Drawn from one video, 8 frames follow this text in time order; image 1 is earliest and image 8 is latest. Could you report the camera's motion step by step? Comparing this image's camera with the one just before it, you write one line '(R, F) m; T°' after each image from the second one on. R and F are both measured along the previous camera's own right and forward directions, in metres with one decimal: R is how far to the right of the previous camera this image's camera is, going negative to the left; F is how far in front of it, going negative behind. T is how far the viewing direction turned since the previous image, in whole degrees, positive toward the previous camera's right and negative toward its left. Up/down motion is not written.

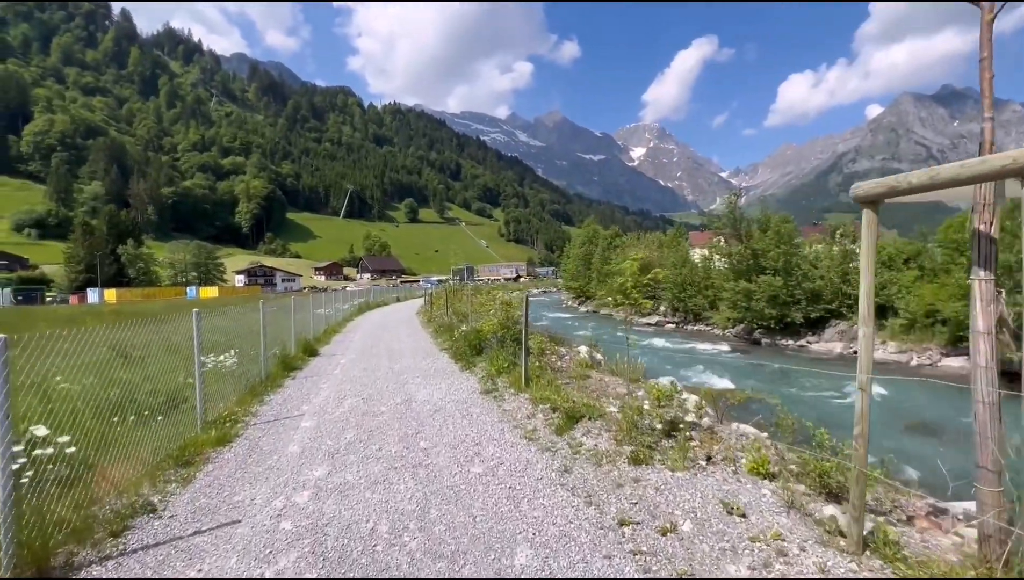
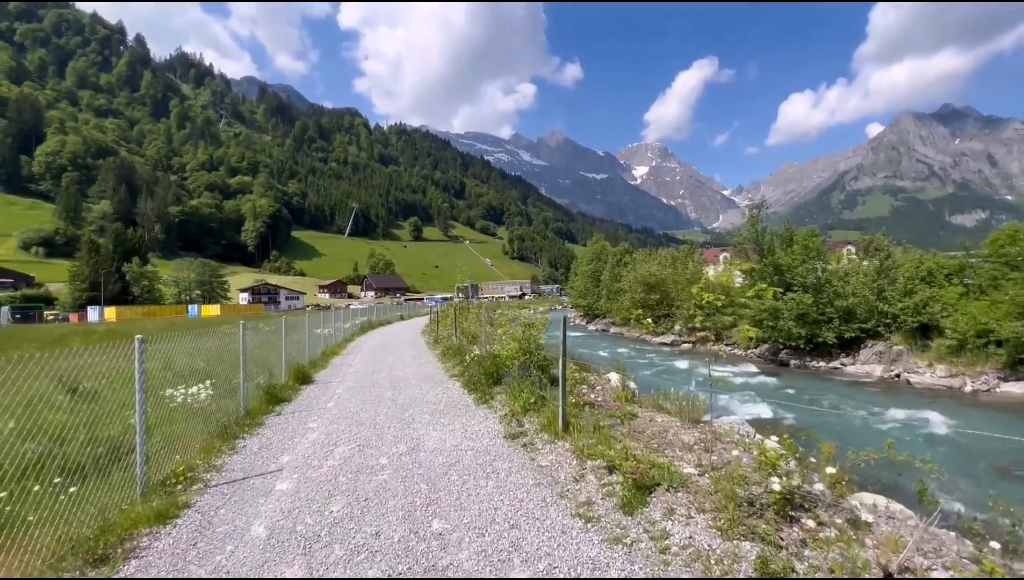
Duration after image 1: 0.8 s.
(-0.4, +1.7) m; 0°
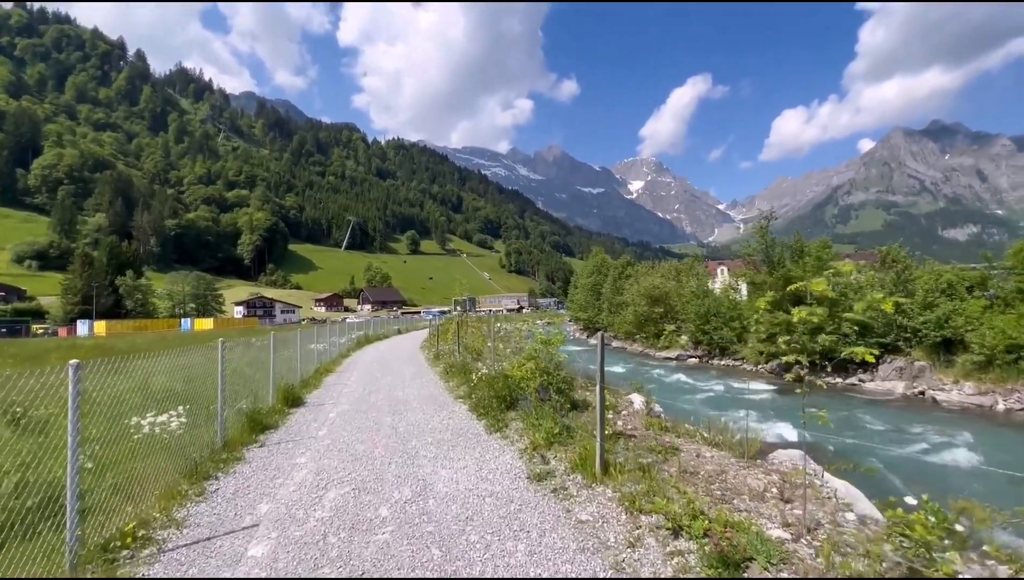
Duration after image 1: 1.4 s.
(-0.3, +1.1) m; 0°
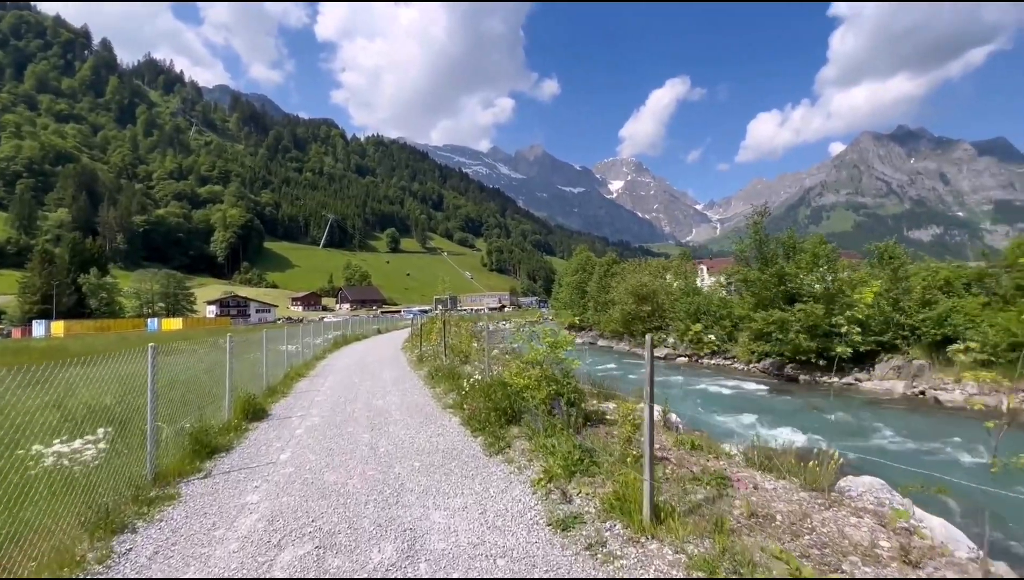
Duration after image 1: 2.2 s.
(-0.3, +1.5) m; +2°
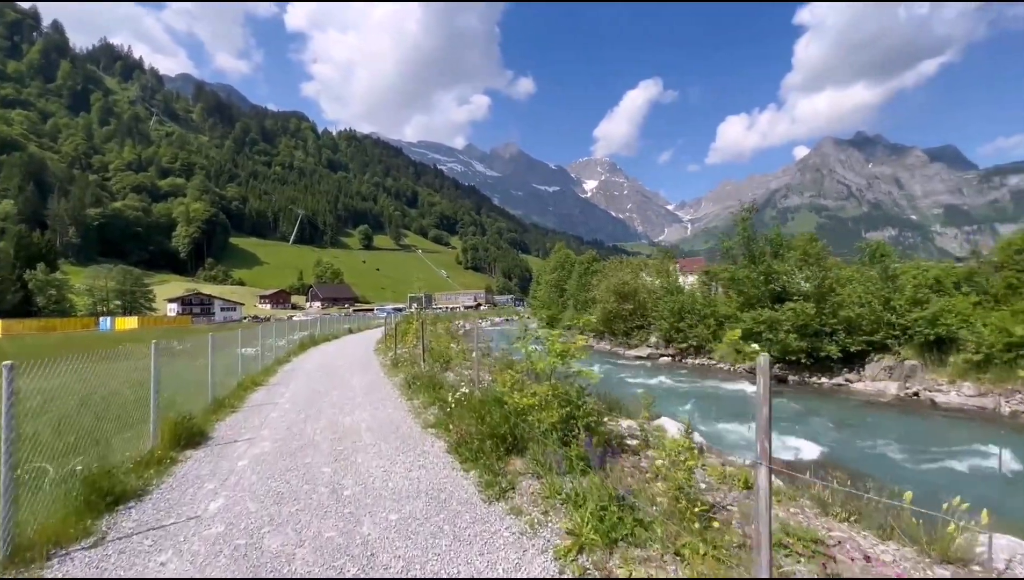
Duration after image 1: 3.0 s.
(-0.3, +1.7) m; +3°
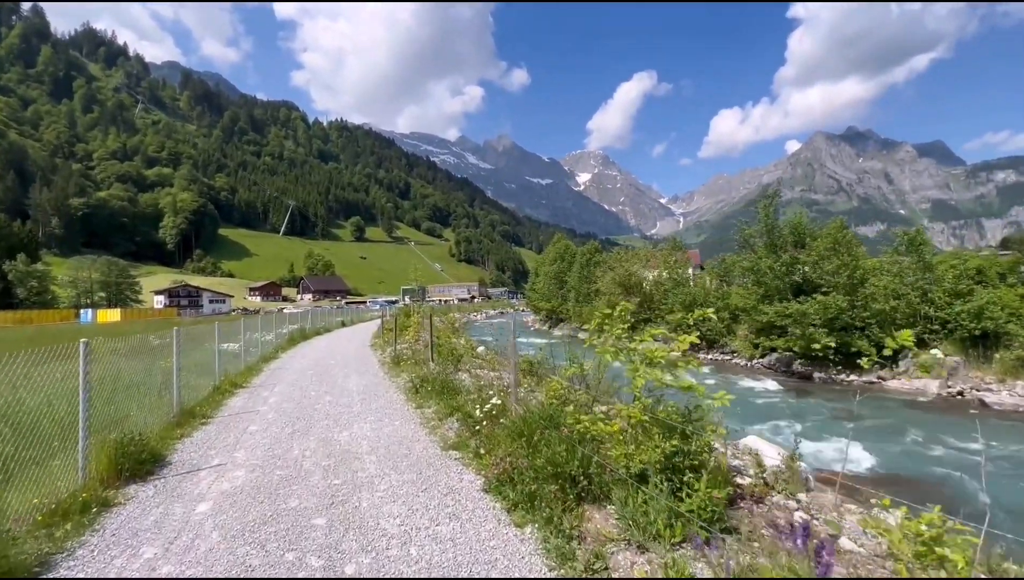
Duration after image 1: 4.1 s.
(-0.7, +2.0) m; +1°
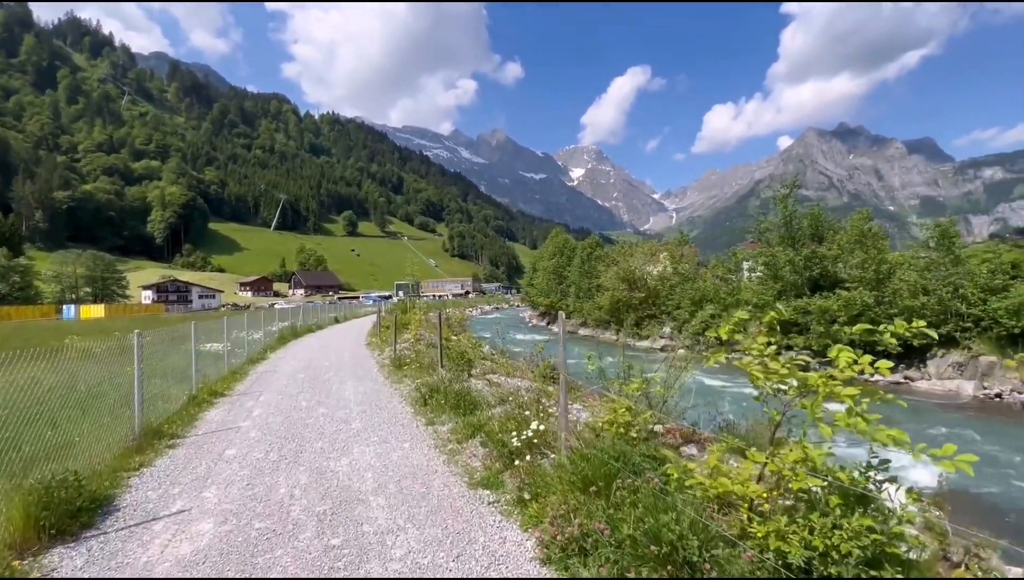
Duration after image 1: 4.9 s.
(-0.5, +1.5) m; +1°
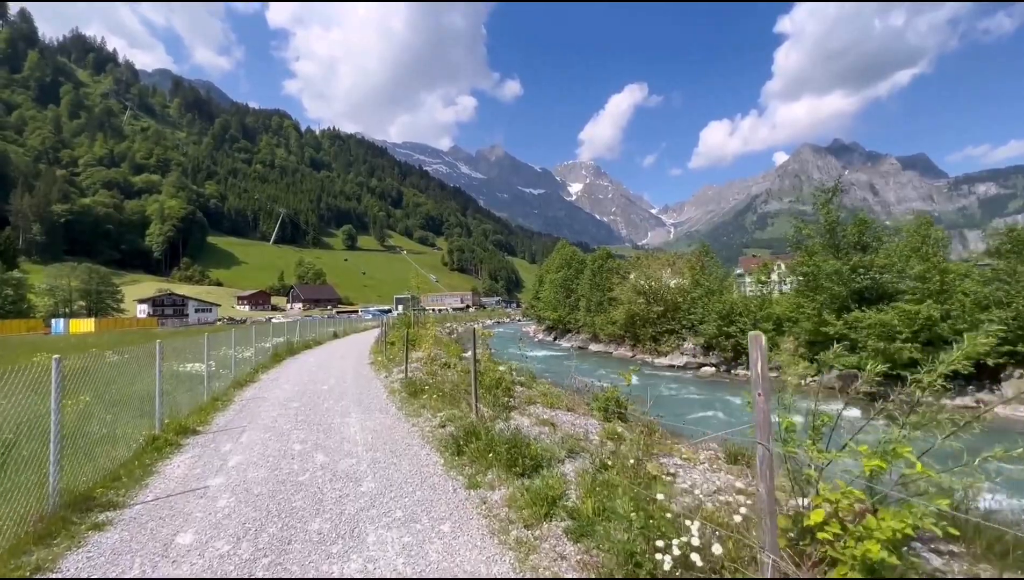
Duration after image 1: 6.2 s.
(-0.8, +2.3) m; 0°
